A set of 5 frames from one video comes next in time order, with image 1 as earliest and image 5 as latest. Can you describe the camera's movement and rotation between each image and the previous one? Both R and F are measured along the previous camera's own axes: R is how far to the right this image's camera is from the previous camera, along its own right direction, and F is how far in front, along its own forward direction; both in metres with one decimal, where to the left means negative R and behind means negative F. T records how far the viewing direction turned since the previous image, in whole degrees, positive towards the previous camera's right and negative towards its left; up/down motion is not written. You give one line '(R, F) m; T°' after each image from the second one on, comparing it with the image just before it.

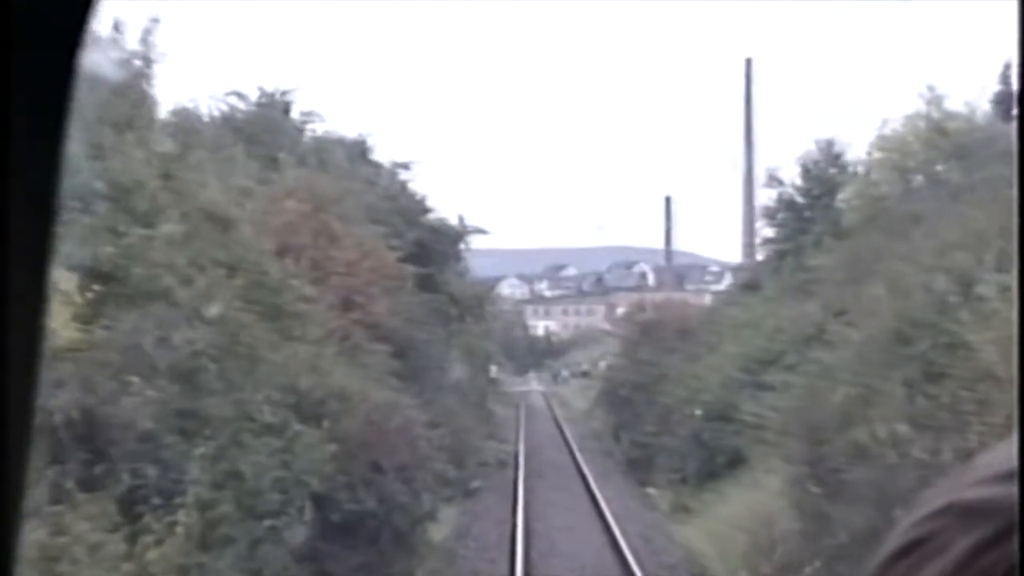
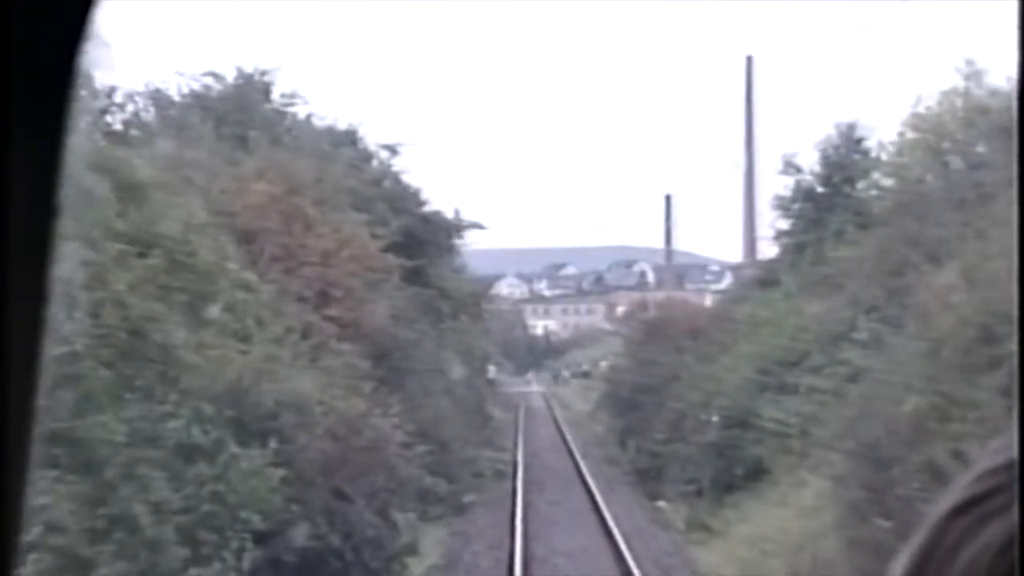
(0.0, +0.6) m; 0°
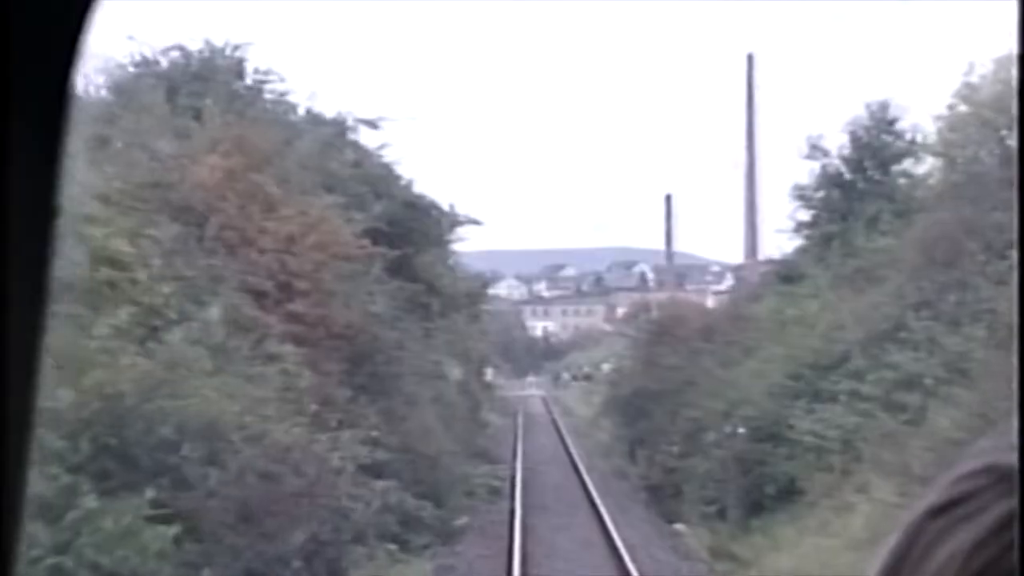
(0.0, +0.8) m; 0°
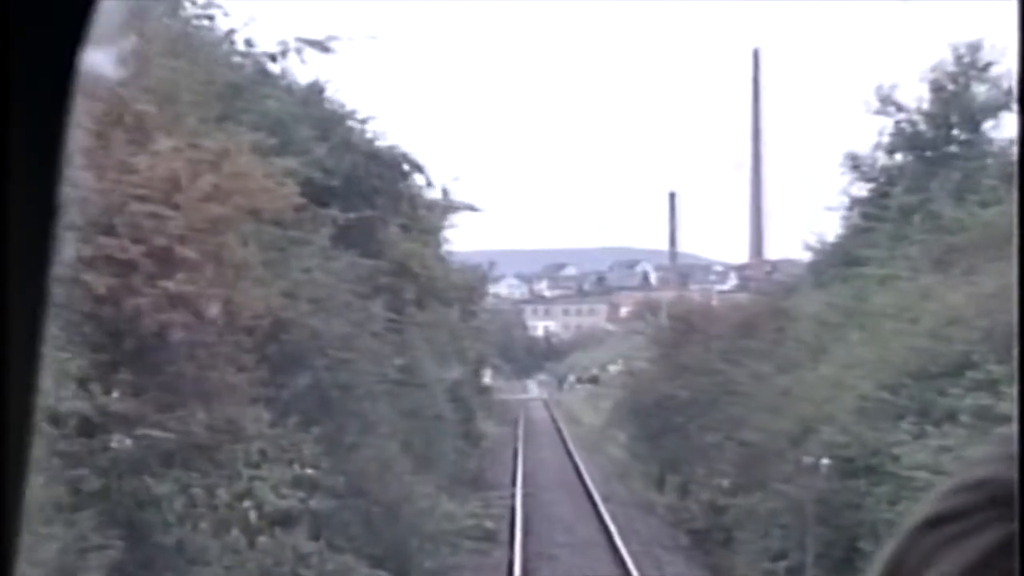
(0.0, +1.5) m; 0°
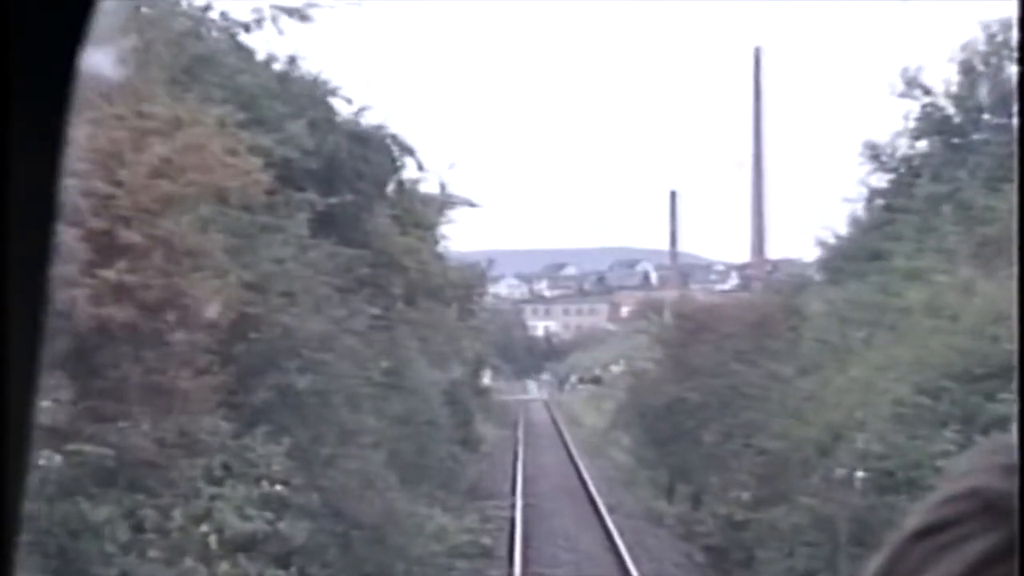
(0.0, +0.4) m; 0°
